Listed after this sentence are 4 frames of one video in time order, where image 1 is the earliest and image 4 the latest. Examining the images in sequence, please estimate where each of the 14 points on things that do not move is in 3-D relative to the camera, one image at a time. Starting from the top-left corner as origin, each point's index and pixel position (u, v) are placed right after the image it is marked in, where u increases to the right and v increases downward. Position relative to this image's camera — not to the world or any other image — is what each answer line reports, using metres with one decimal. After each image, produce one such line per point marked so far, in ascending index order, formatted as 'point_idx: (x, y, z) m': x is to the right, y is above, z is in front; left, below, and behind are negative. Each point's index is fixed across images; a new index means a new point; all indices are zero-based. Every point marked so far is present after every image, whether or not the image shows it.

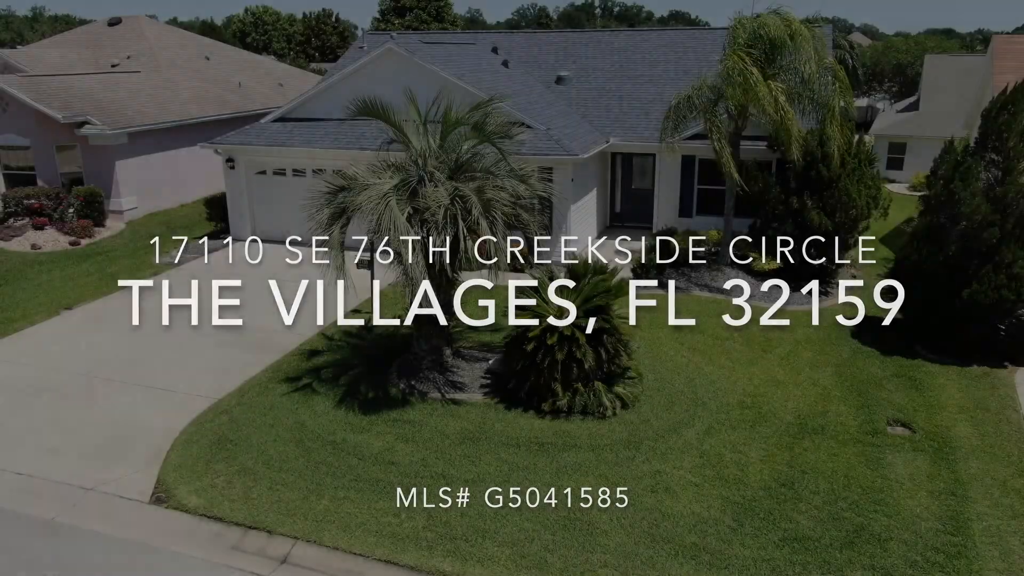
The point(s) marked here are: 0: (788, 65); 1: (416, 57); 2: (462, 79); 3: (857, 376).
0: (+4.7, +3.8, +13.4) m
1: (-2.0, +4.7, +15.8) m
2: (-1.1, +4.3, +15.8) m
3: (+5.0, -1.3, +11.1) m
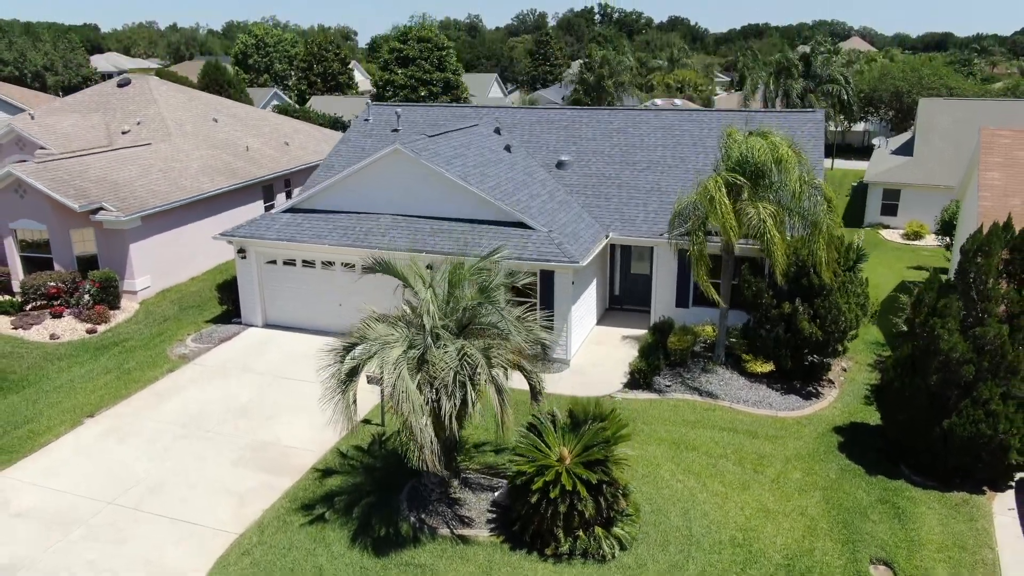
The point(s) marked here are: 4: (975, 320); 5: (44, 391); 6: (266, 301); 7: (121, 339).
0: (+4.8, +1.8, +14.0) m
1: (-1.9, +2.7, +16.4) m
2: (-1.0, +2.3, +16.4) m
3: (+5.0, -3.3, +11.7) m
4: (+6.9, -0.5, +11.6) m
5: (-9.1, -2.0, +15.0) m
6: (-5.8, -0.3, +18.1) m
7: (-8.9, -1.2, +17.5) m
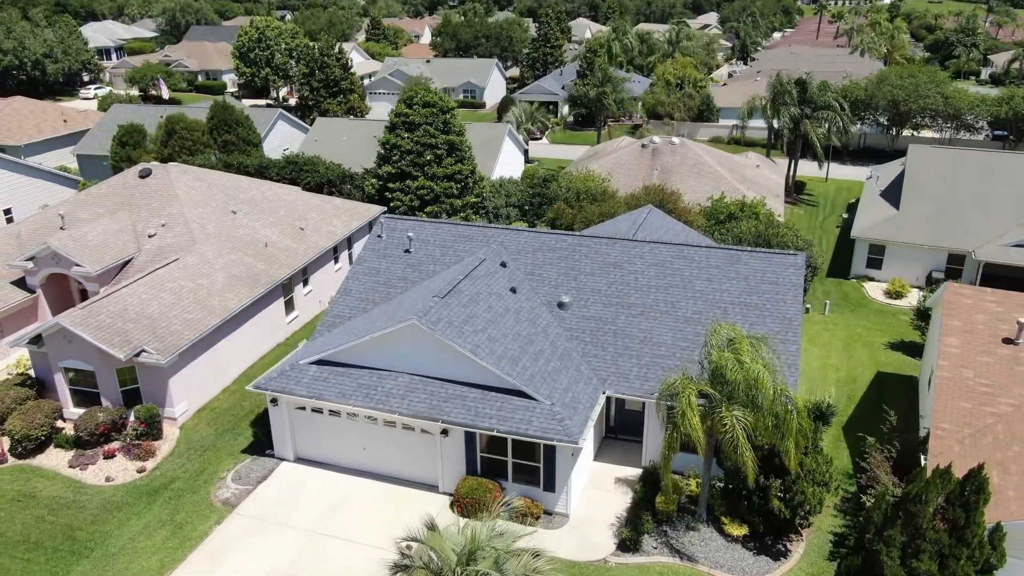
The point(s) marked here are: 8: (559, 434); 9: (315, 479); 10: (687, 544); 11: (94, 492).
0: (+4.9, -2.1, +15.8) m
1: (-1.8, -1.0, +18.2) m
2: (-0.9, -1.5, +18.2) m
3: (+5.2, -7.4, +14.0) m
4: (+7.1, -4.6, +13.6) m
5: (-9.0, -5.9, +17.2) m
6: (-5.6, -4.0, +20.1) m
7: (-8.7, -4.9, +19.6) m
8: (+1.0, -3.3, +17.1) m
9: (-5.0, -4.9, +19.6) m
10: (+4.0, -5.7, +17.3) m
11: (-10.4, -5.0, +19.1) m
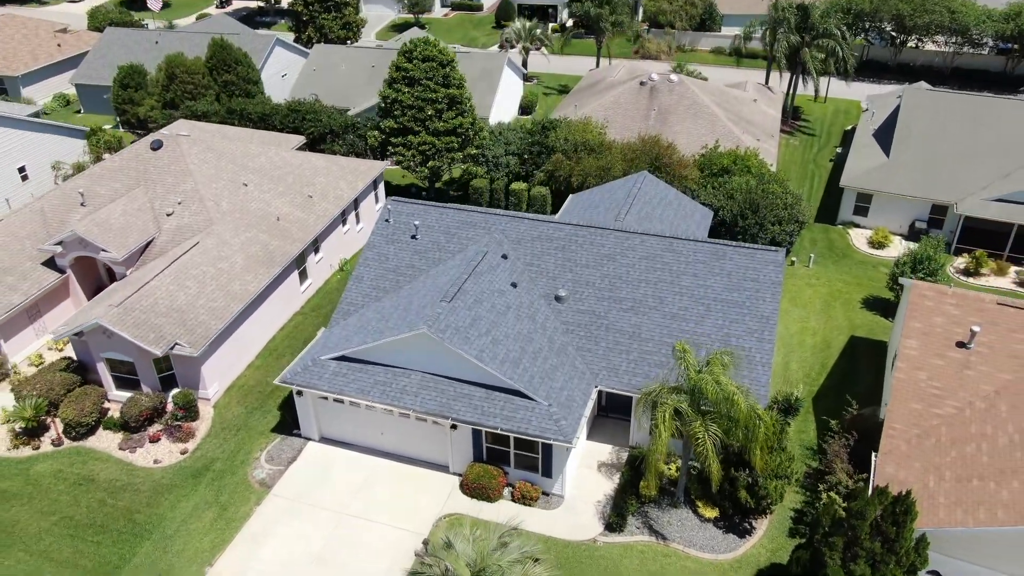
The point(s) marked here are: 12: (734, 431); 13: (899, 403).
0: (+5.0, -2.8, +17.9) m
1: (-1.8, -1.4, +20.1) m
2: (-0.8, -1.8, +20.2) m
3: (+5.3, -8.3, +17.0) m
4: (+7.2, -5.6, +16.2) m
5: (-8.9, -6.4, +19.9) m
6: (-5.6, -3.9, +22.5) m
7: (-8.7, -4.9, +22.1) m
8: (+1.1, -3.7, +19.4) m
9: (-5.0, -4.9, +22.2) m
10: (+4.0, -6.1, +20.0) m
11: (-10.3, -5.2, +21.6) m
12: (+5.3, -3.3, +18.2) m
13: (+9.9, -2.9, +19.7) m
